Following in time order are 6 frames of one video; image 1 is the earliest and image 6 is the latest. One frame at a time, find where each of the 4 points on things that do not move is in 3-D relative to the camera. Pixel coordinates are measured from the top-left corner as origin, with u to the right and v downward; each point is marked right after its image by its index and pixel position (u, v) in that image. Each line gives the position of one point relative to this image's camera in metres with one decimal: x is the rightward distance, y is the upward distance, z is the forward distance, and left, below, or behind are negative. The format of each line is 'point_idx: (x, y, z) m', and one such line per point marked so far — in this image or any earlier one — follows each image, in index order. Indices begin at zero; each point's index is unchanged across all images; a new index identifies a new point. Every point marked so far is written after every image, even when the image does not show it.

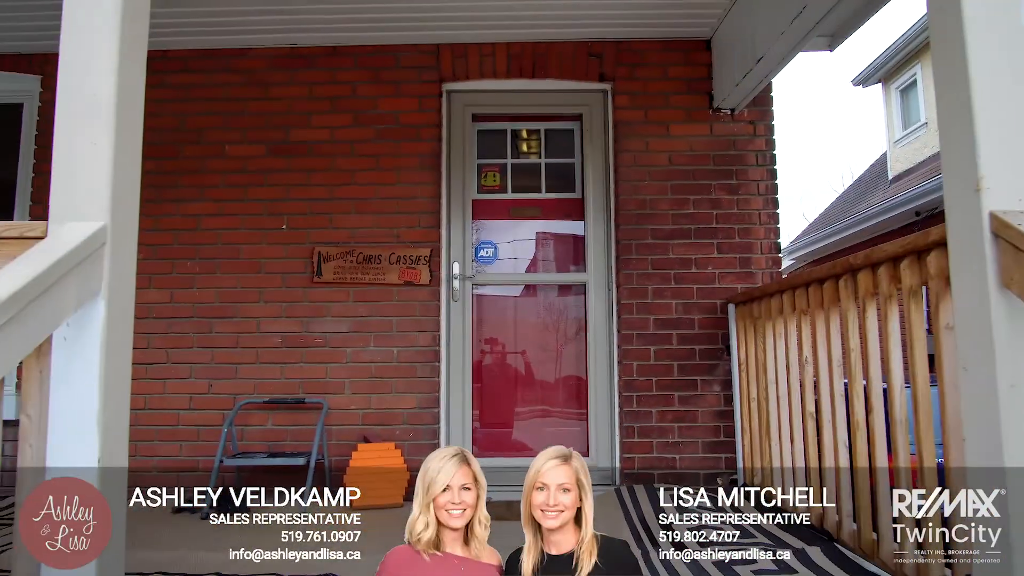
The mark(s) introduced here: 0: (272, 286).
0: (-1.1, 0.0, +3.7) m
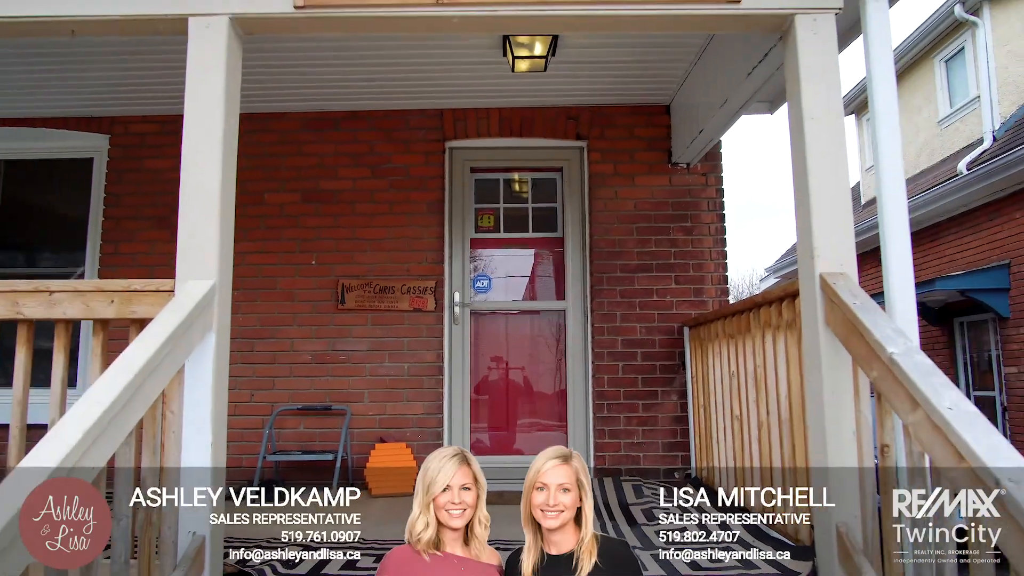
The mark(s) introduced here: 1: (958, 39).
0: (-1.1, -0.1, +4.5) m
1: (+4.5, +2.5, +8.5) m
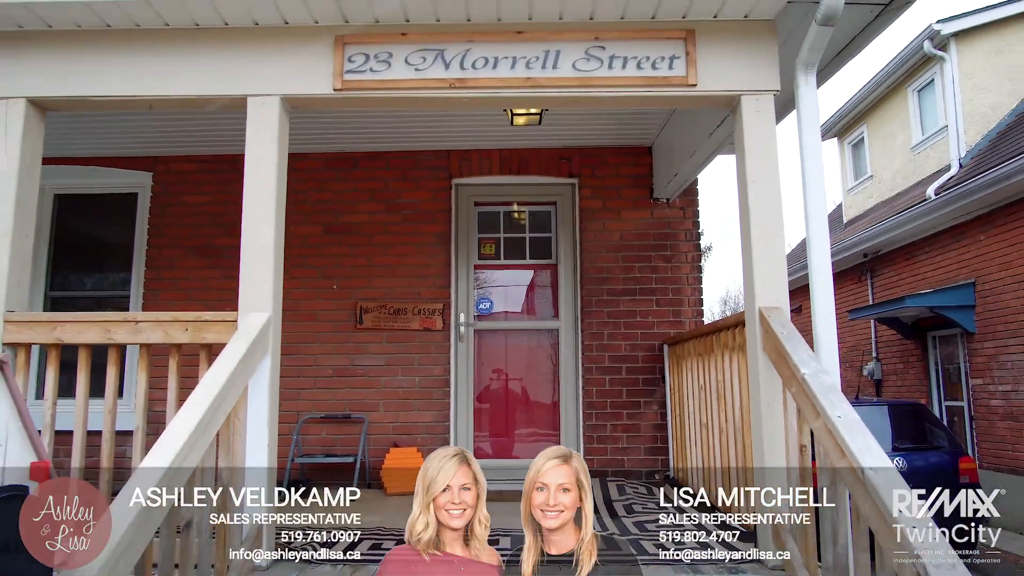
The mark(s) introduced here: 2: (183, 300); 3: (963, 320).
0: (-1.1, -0.3, +5.0) m
1: (+4.5, +2.3, +9.0) m
2: (-2.0, -0.1, +5.1) m
3: (+4.4, -0.3, +8.1) m
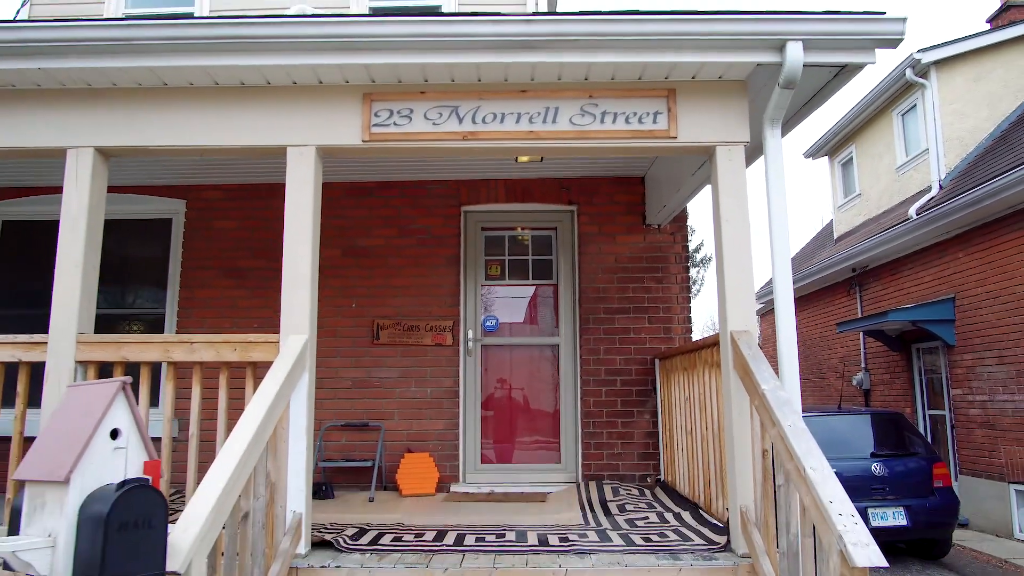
0: (-1.1, -0.4, +5.5) m
1: (+4.5, +2.2, +9.5) m
2: (-2.0, -0.2, +5.5) m
3: (+4.4, -0.5, +8.6) m
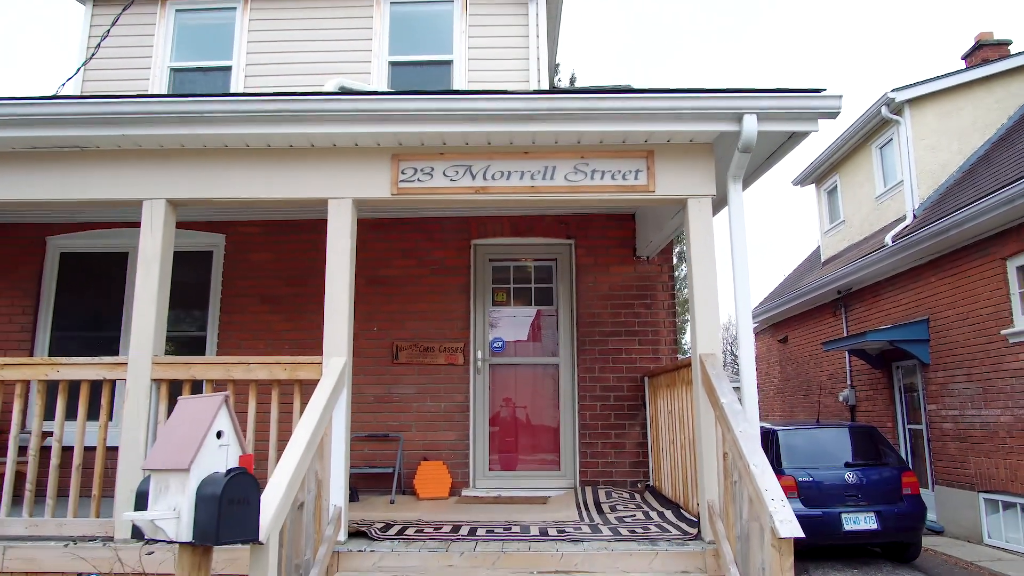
0: (-1.1, -0.6, +6.1) m
1: (+4.6, +1.9, +10.2) m
2: (-1.9, -0.4, +6.2) m
3: (+4.5, -0.7, +9.2) m
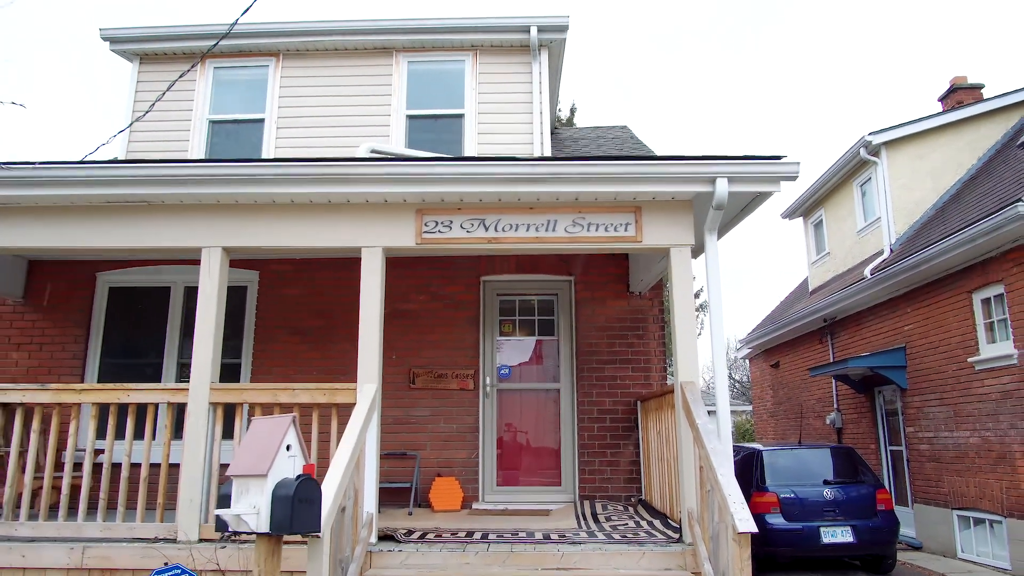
0: (-1.0, -0.8, +6.8) m
1: (+4.6, +1.5, +10.9) m
2: (-1.9, -0.6, +6.9) m
3: (+4.5, -1.1, +9.8) m
